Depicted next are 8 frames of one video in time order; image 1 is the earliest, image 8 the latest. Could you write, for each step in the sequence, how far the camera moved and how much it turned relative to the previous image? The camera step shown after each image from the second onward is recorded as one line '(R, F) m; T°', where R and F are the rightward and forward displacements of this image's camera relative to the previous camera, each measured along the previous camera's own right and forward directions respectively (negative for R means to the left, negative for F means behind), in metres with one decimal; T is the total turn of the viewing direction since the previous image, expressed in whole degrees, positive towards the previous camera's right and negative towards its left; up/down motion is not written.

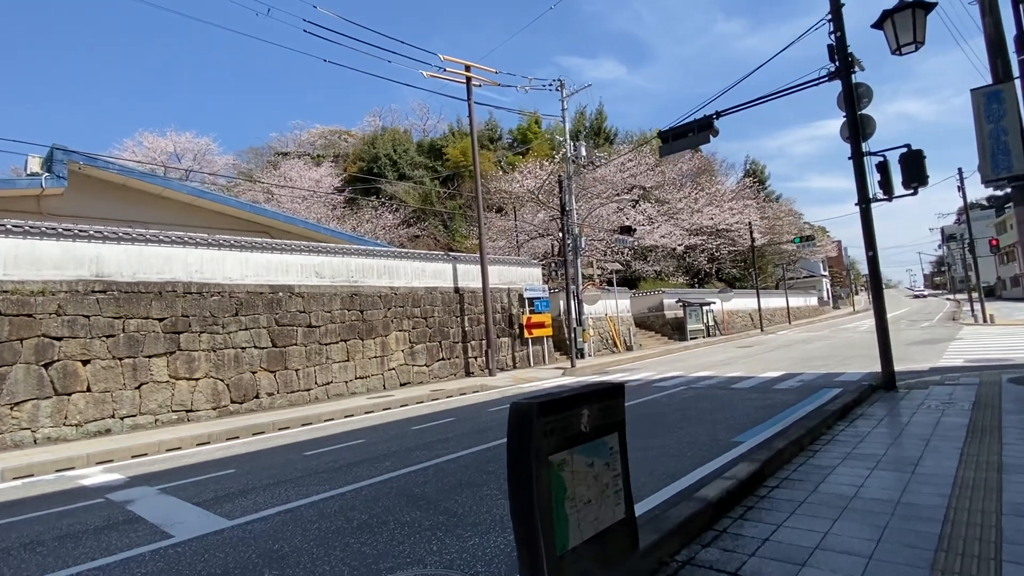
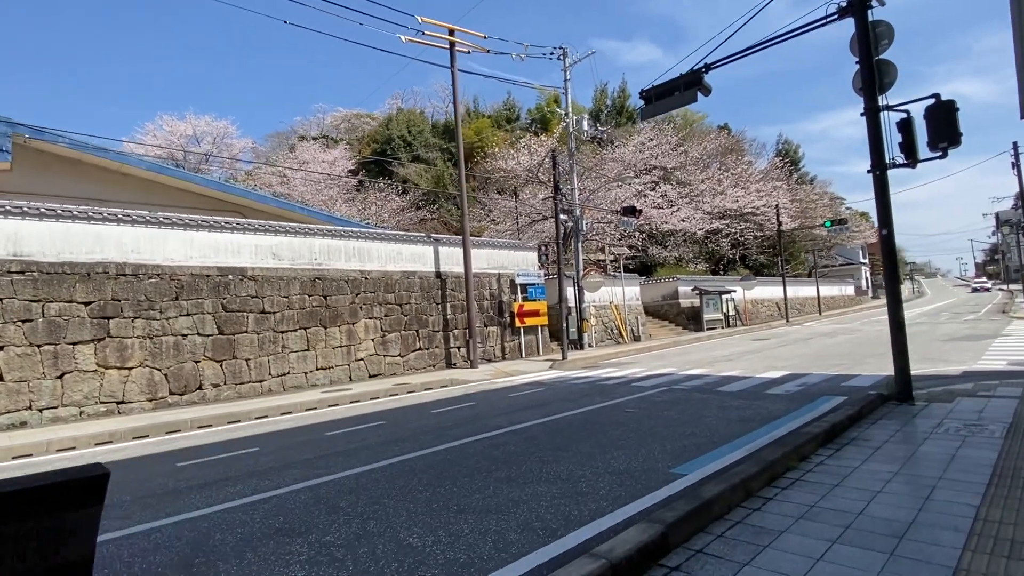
(+1.5, +1.6) m; -3°
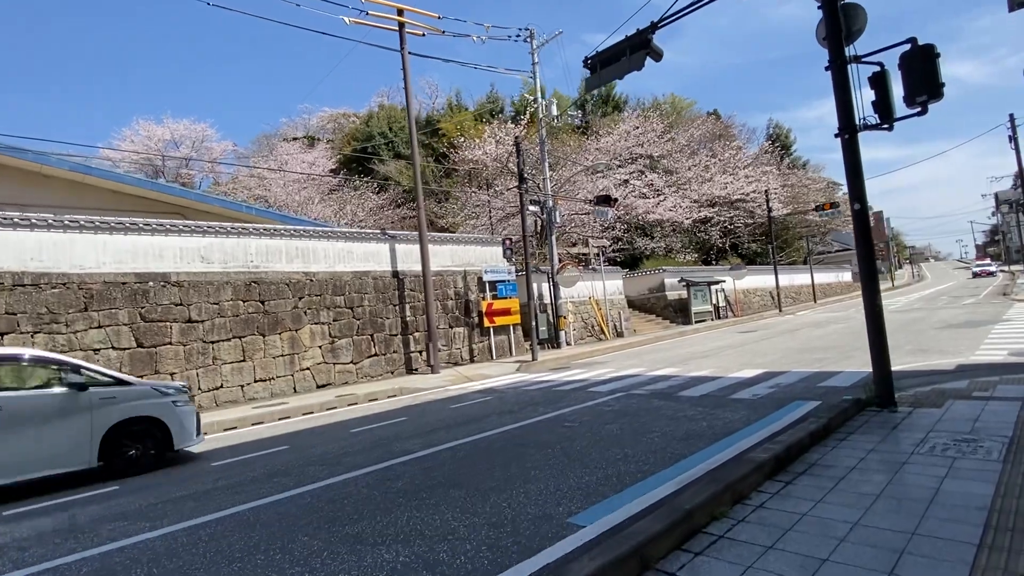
(+1.2, +1.3) m; 0°
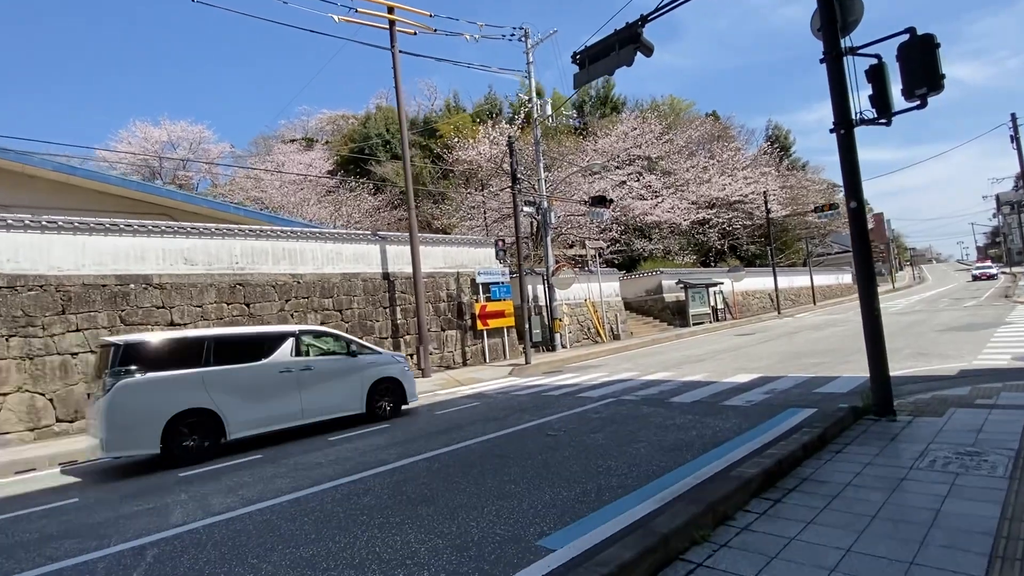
(+0.2, +0.3) m; 0°
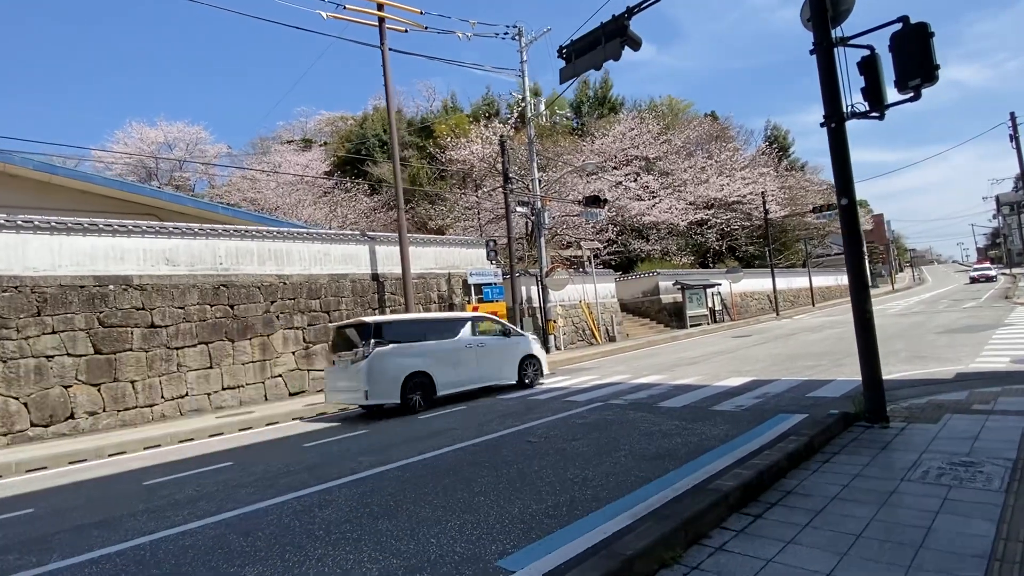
(+0.3, +0.3) m; 0°
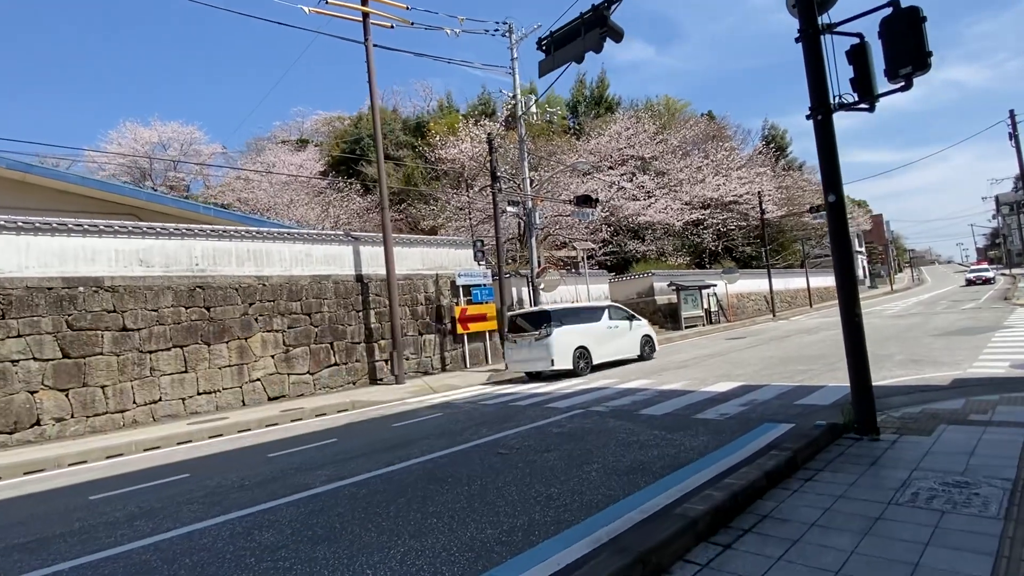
(+0.4, +0.4) m; 0°
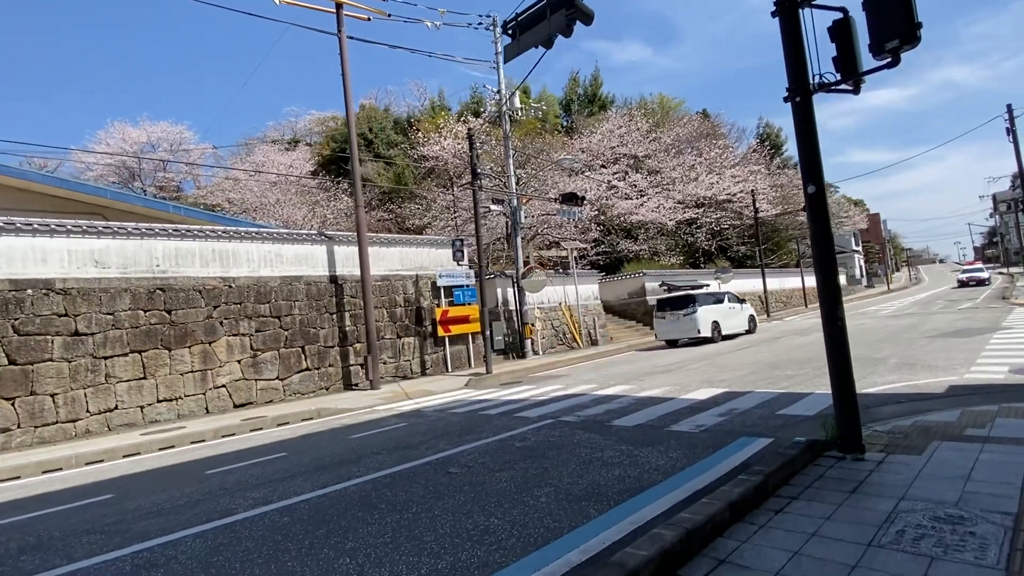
(+0.5, +0.6) m; 0°
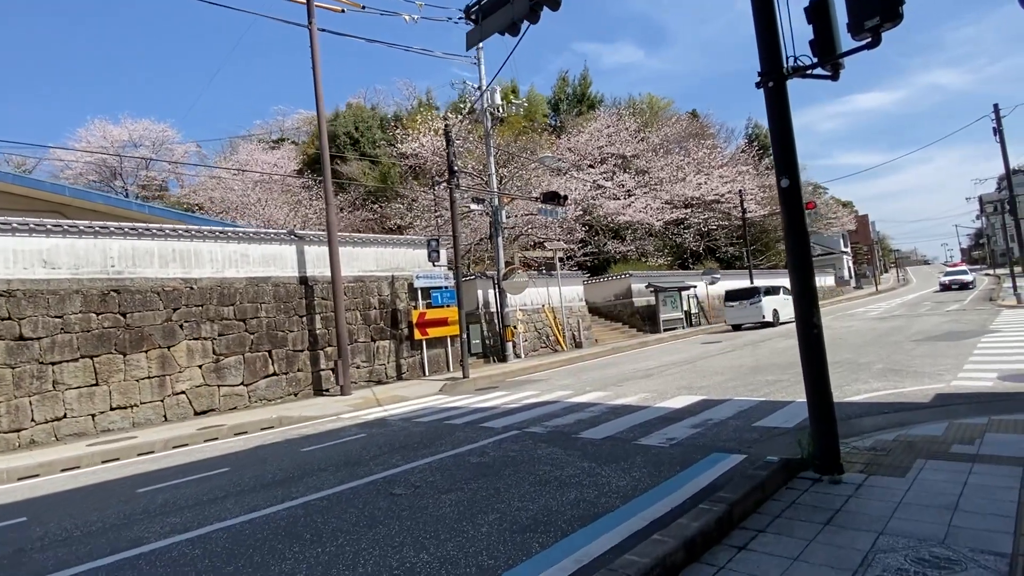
(+0.4, +0.5) m; +1°
